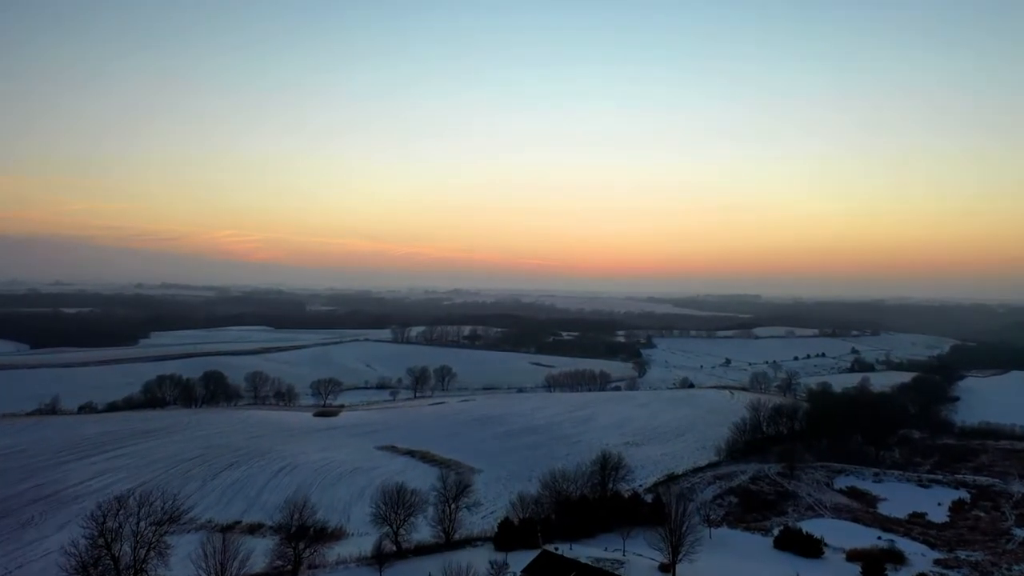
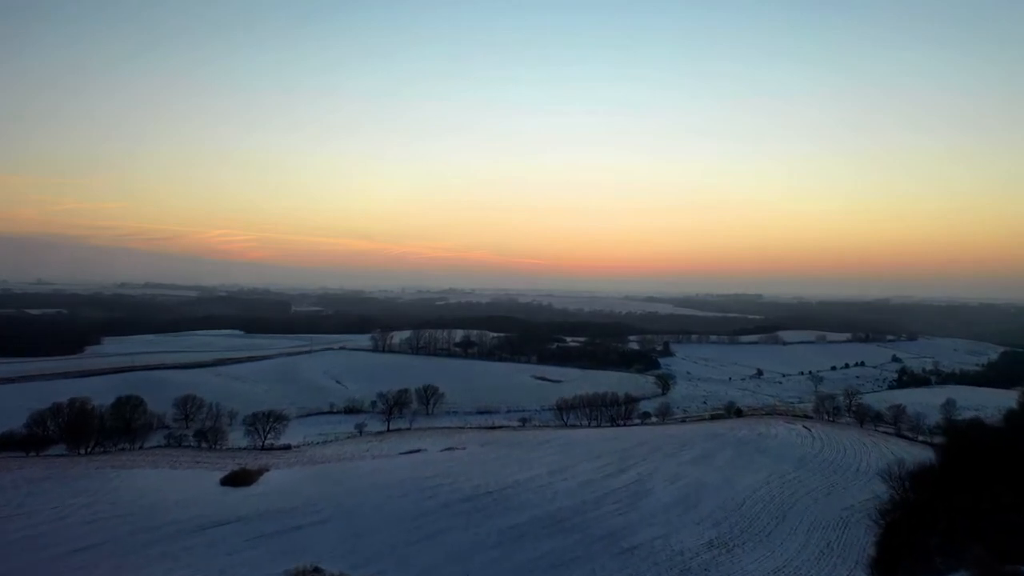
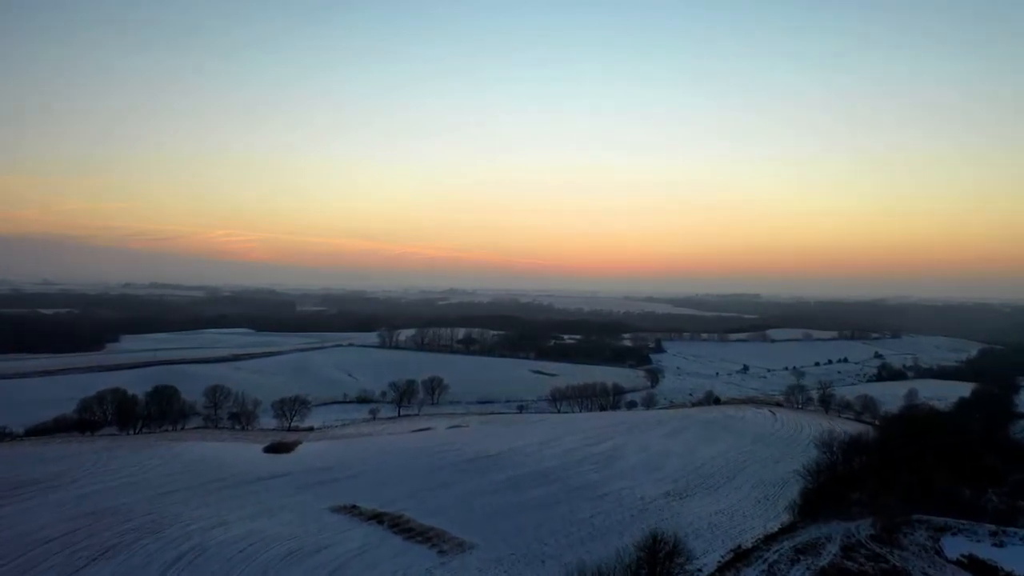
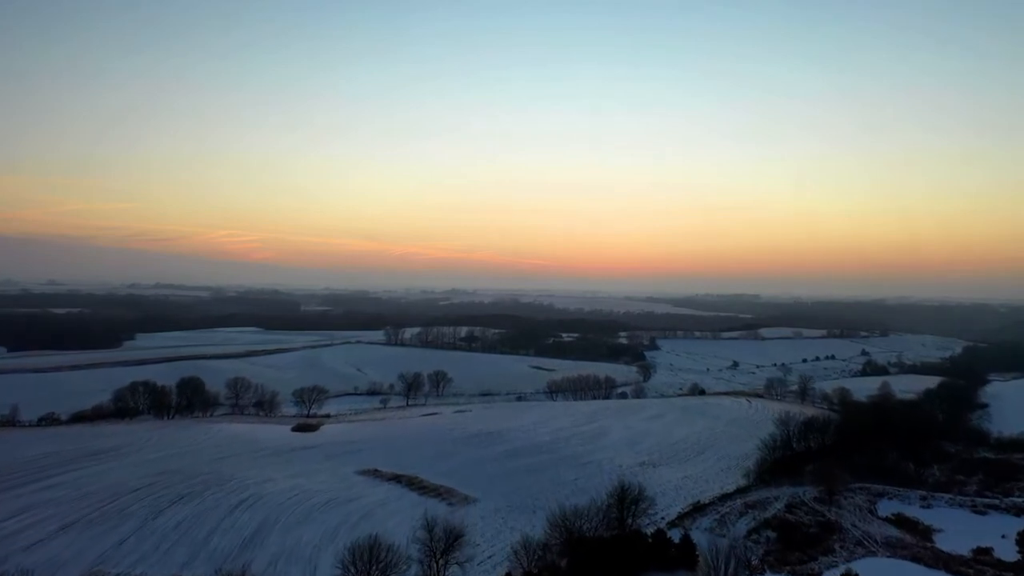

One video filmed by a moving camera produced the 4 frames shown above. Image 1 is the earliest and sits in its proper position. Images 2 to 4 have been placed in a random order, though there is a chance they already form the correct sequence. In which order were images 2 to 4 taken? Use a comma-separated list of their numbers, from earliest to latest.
4, 3, 2
